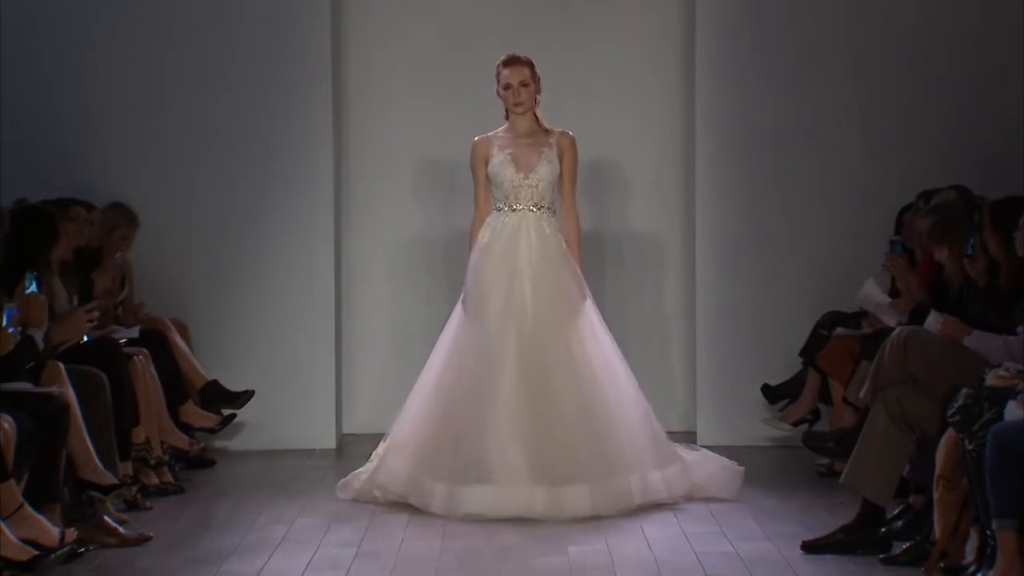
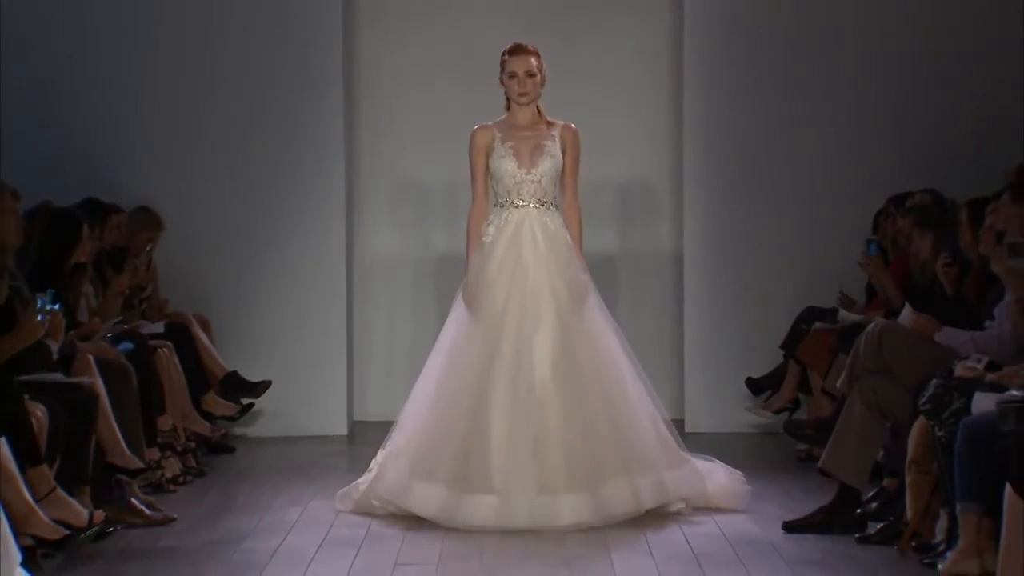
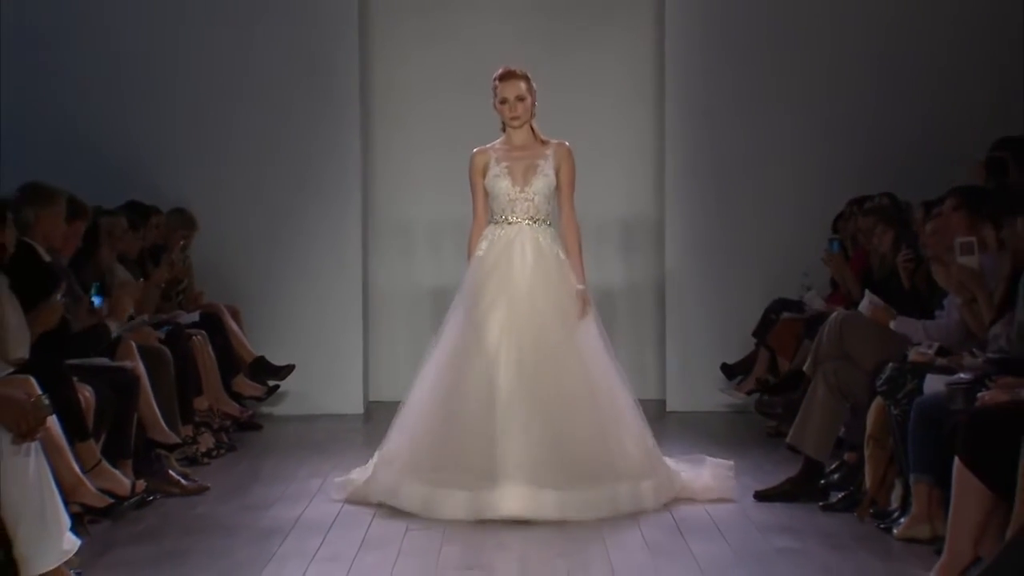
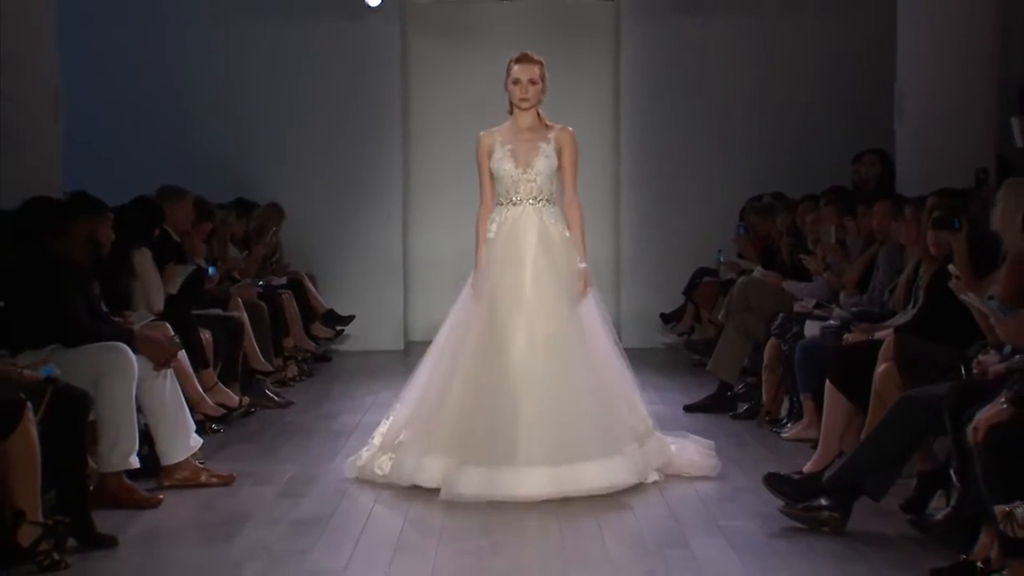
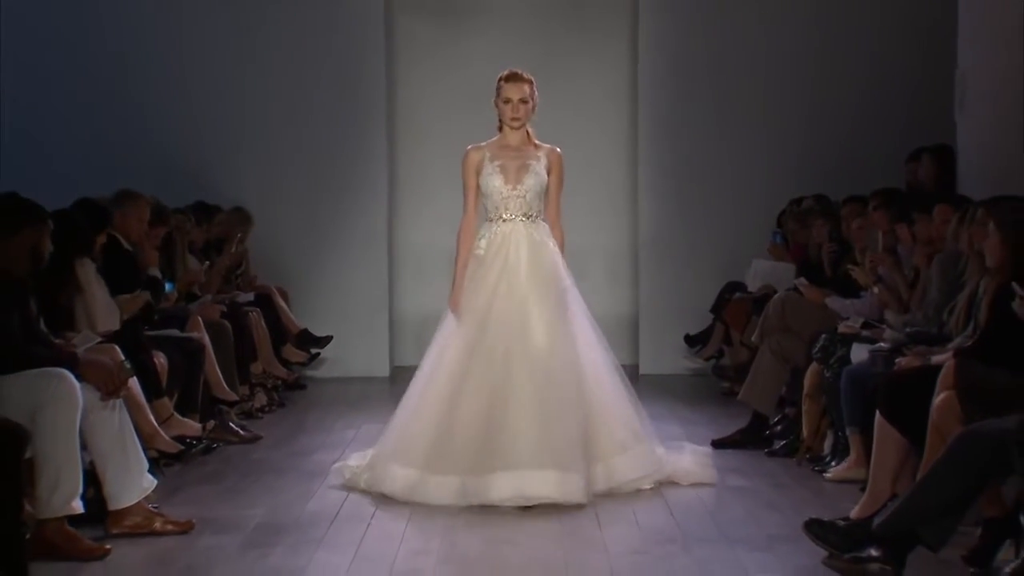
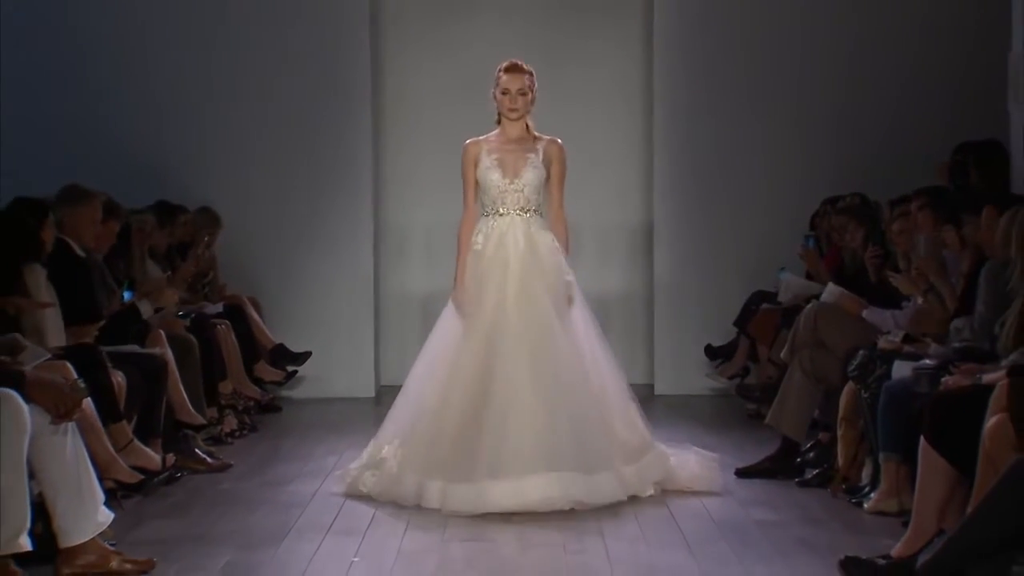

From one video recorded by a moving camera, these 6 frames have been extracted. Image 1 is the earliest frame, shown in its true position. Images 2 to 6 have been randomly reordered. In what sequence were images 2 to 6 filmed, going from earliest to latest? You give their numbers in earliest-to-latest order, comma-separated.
2, 3, 6, 5, 4
